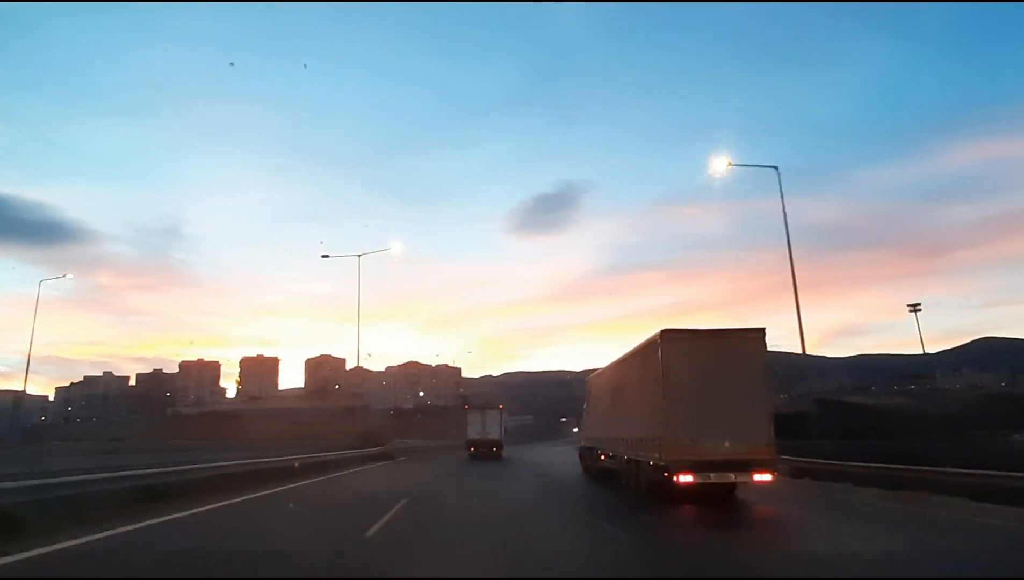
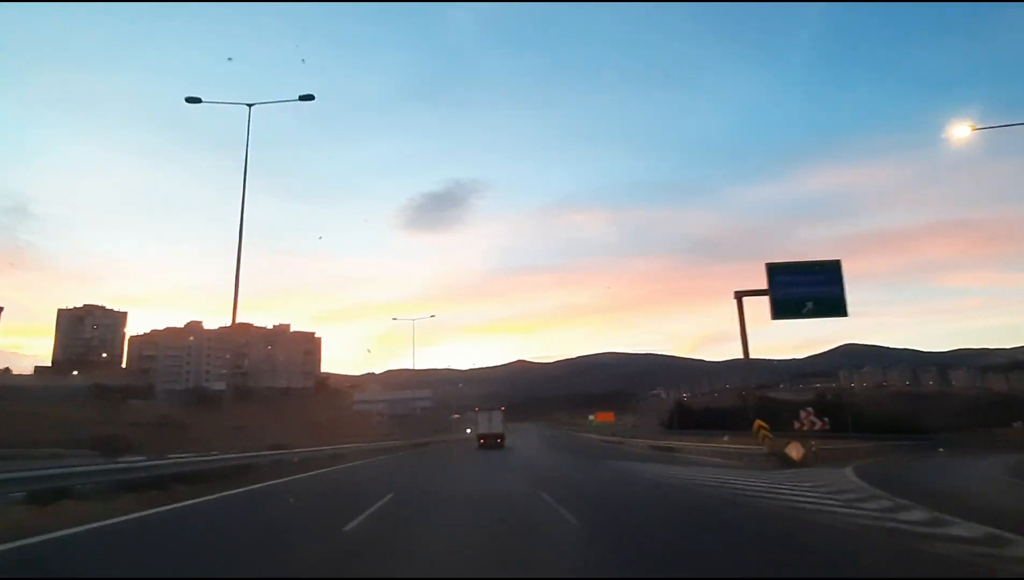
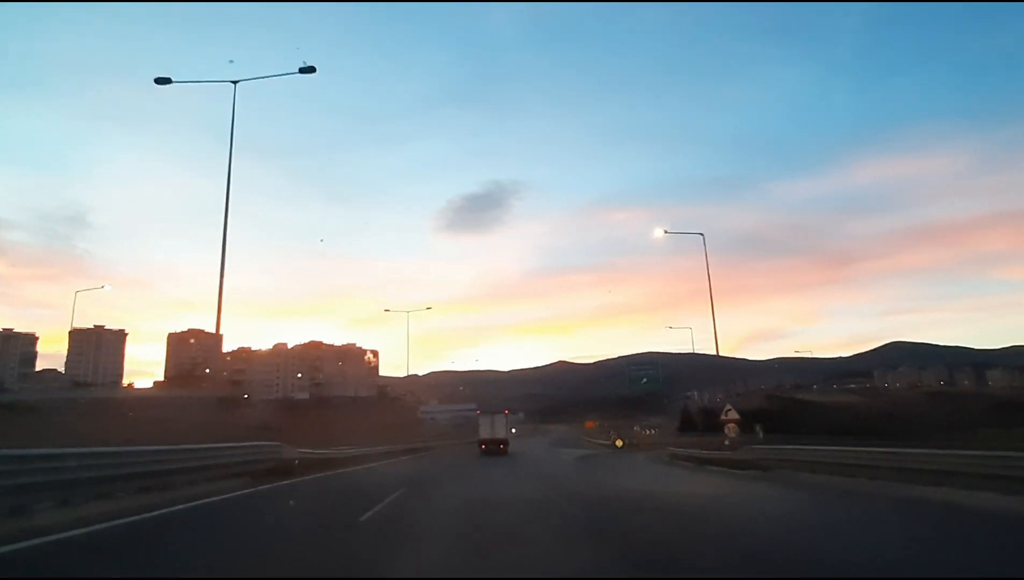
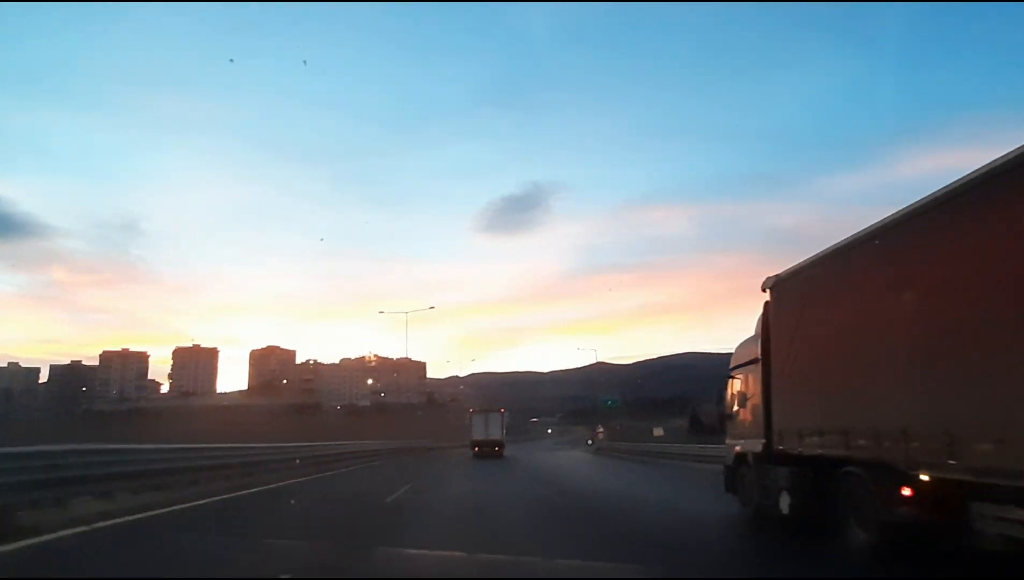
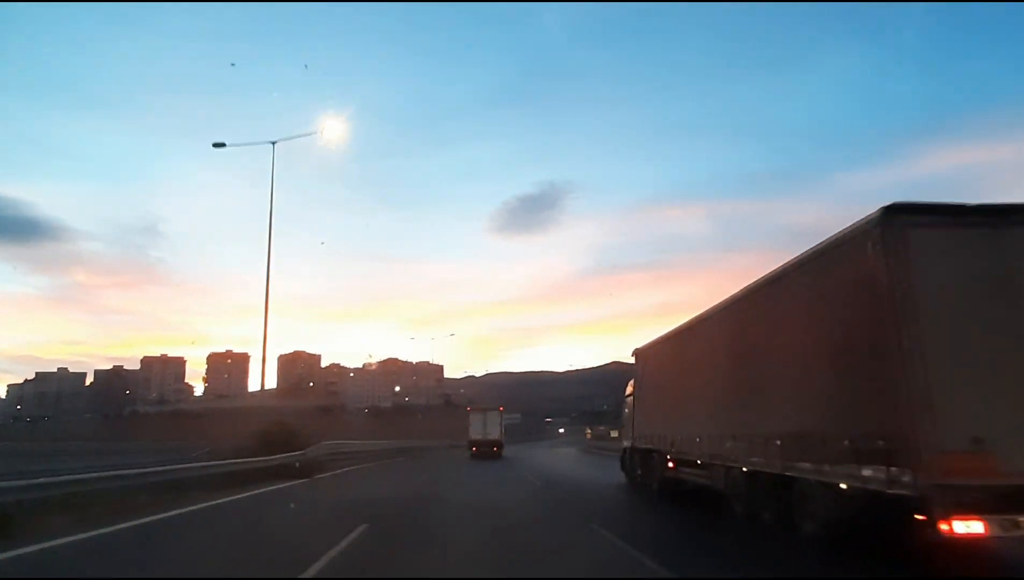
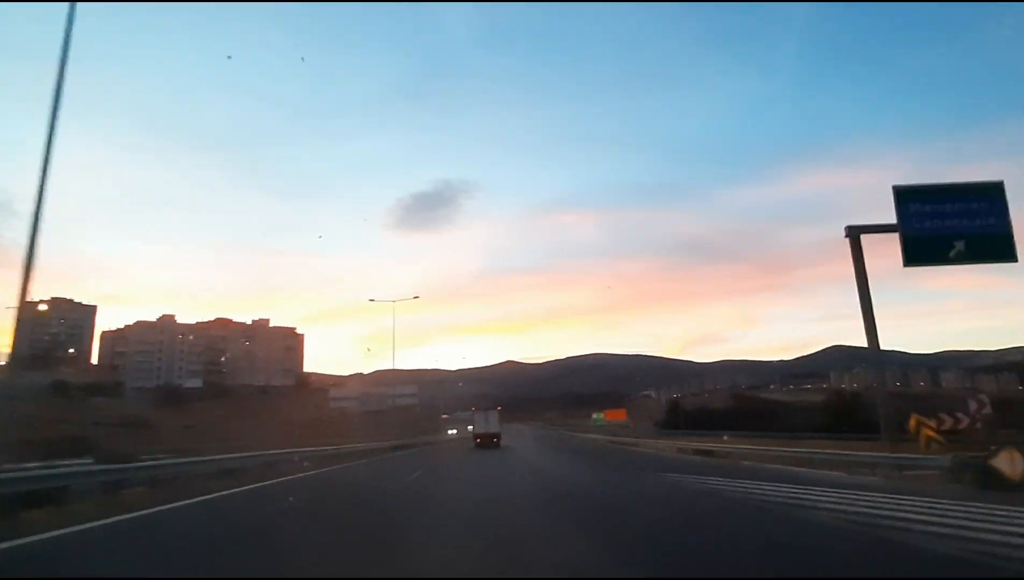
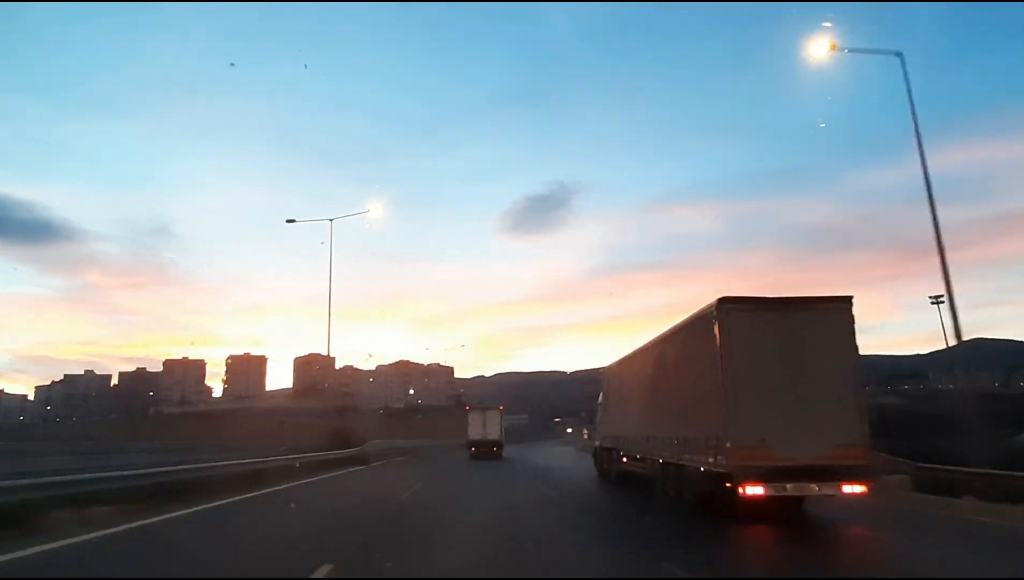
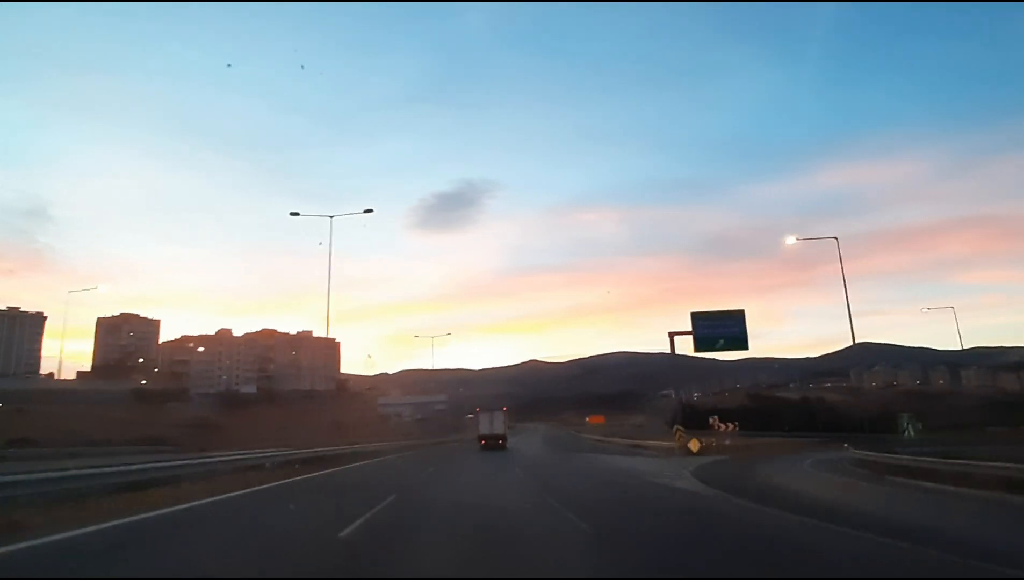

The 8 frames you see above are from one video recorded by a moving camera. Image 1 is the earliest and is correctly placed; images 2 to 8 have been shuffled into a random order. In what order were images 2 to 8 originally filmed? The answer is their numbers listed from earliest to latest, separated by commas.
7, 5, 4, 3, 8, 2, 6
